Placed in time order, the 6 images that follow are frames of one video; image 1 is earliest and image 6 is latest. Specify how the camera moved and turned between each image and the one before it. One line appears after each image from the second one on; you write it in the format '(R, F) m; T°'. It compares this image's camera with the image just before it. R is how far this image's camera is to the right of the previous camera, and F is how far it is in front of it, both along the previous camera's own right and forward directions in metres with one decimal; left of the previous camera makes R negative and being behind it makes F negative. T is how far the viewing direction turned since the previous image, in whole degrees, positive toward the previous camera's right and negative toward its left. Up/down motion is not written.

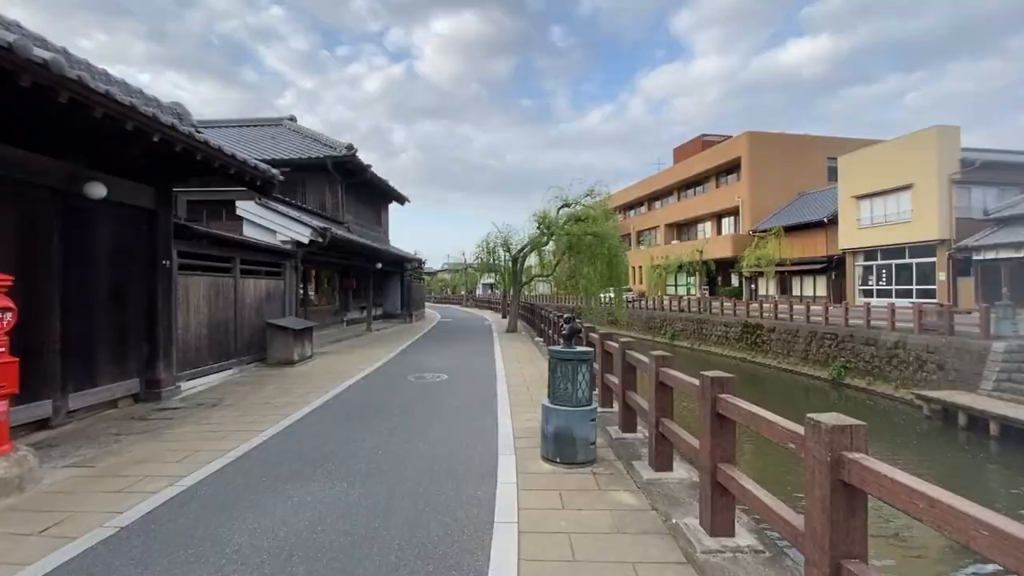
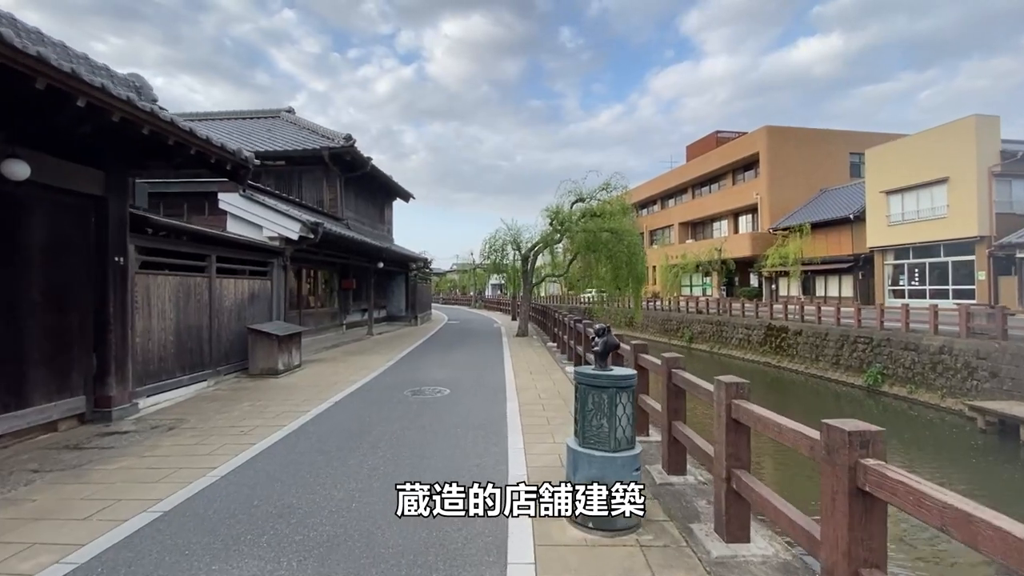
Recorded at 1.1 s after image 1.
(0.0, +1.2) m; -1°
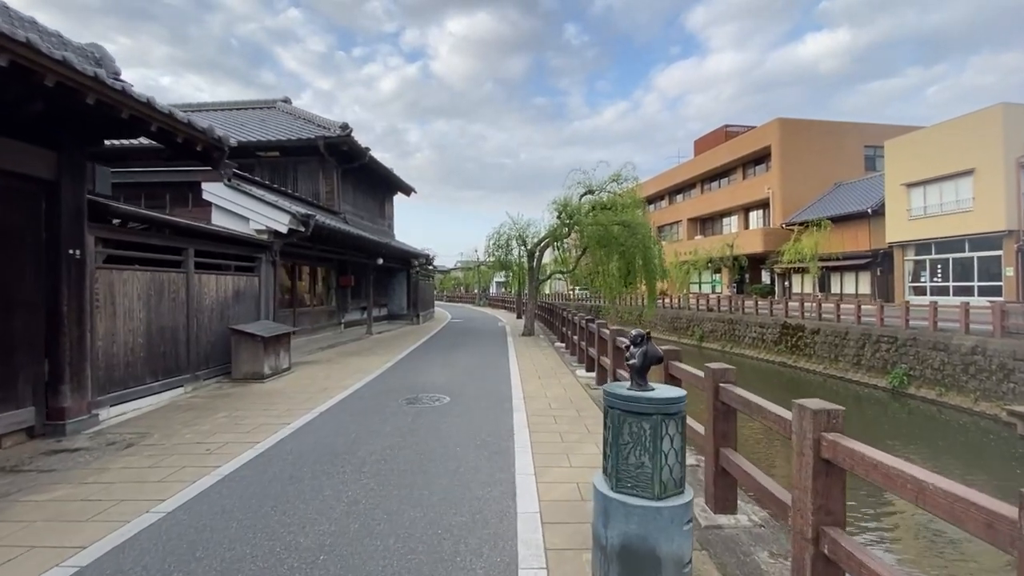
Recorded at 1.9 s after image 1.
(0.0, +0.8) m; -1°
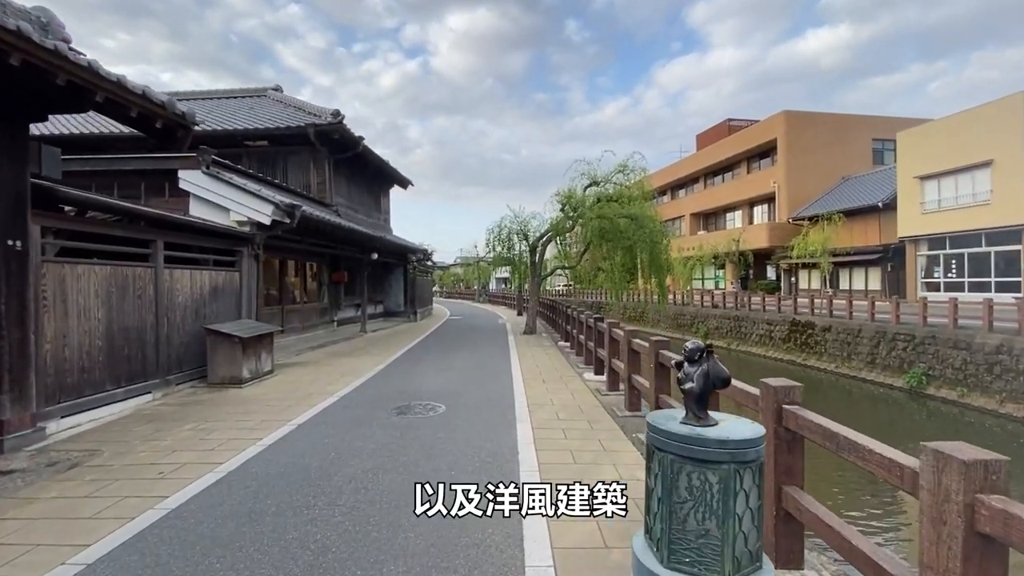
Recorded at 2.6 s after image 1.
(0.0, +0.7) m; 0°
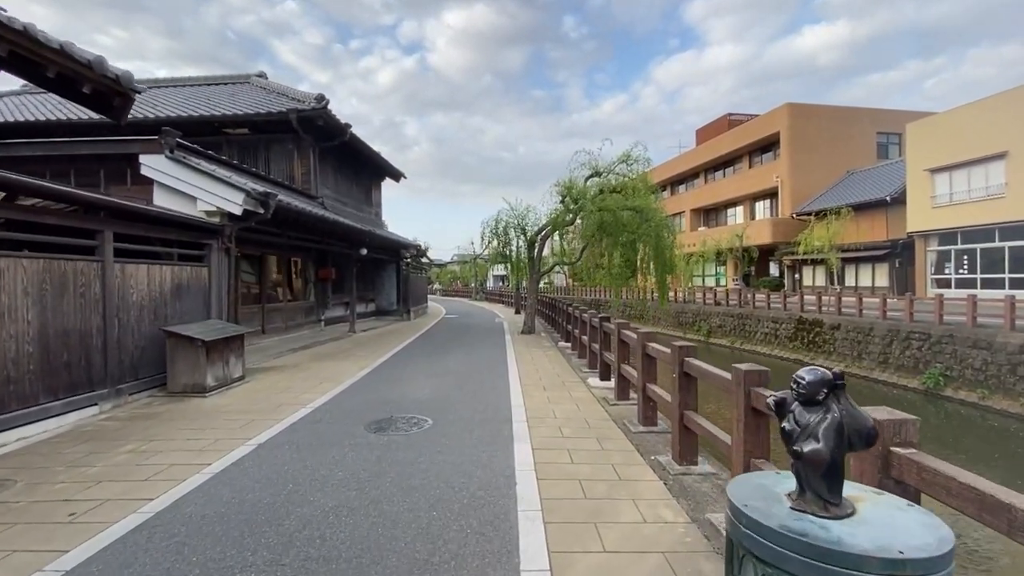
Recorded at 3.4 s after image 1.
(0.0, +0.8) m; 0°
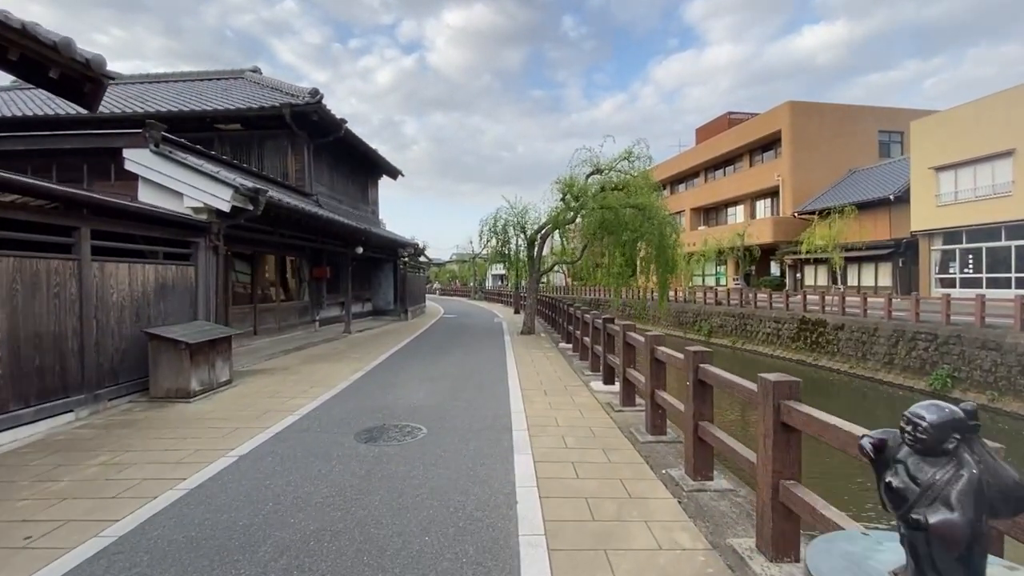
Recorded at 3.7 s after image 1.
(0.0, +0.3) m; 0°
